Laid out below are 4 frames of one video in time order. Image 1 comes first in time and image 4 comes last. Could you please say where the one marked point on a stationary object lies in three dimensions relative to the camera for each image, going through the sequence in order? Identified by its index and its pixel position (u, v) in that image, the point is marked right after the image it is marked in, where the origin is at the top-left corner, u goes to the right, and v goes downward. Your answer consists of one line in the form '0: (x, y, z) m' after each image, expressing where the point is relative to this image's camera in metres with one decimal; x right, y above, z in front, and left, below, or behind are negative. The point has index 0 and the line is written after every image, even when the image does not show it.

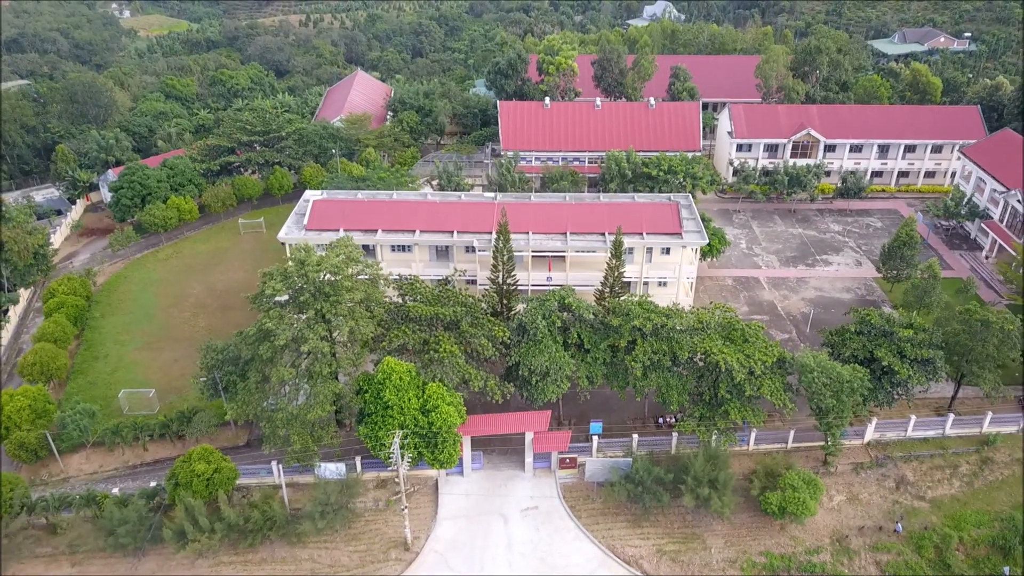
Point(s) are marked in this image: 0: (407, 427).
0: (-3.1, -4.2, +19.5) m
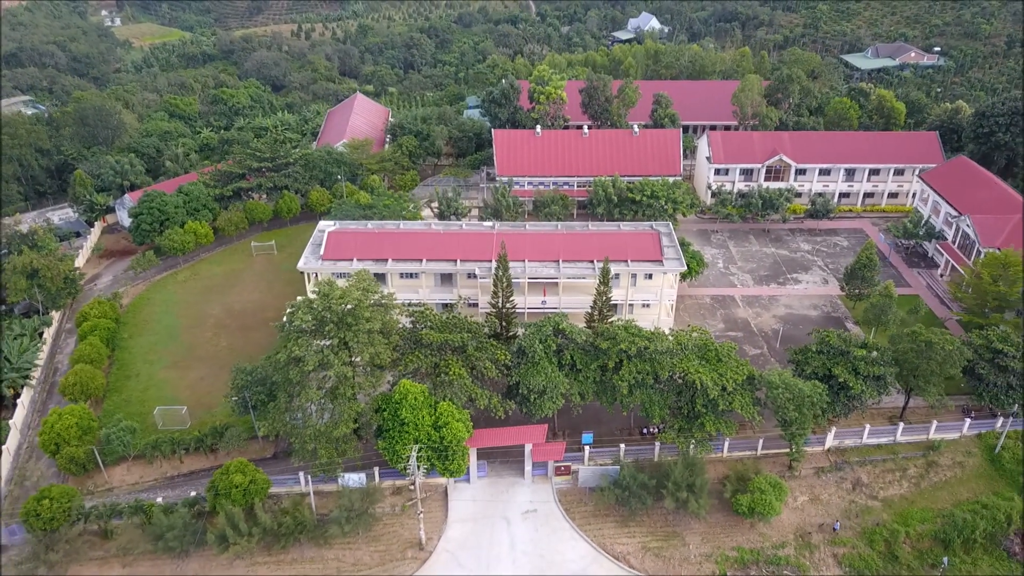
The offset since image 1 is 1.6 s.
0: (-3.0, -5.2, +22.1) m
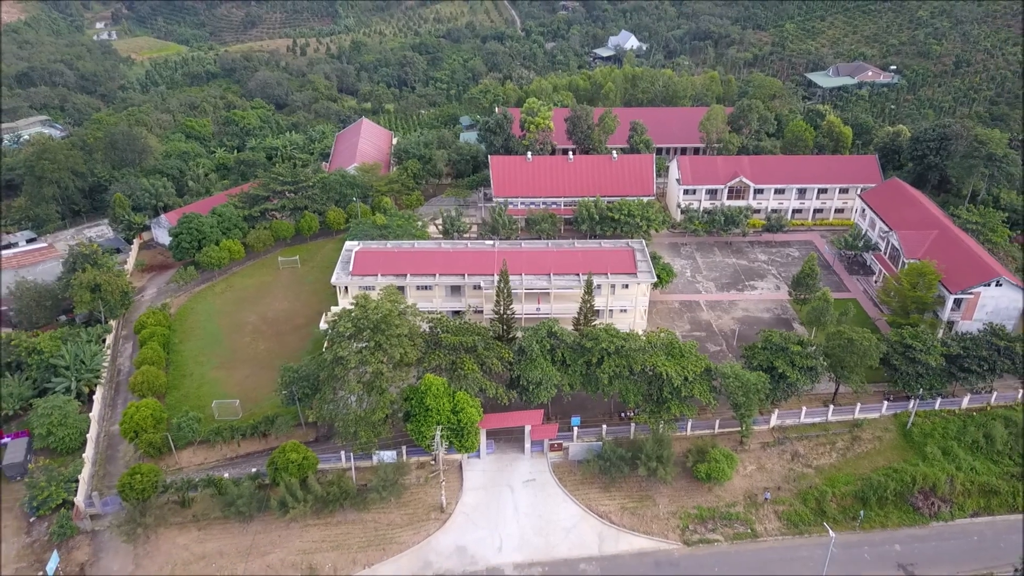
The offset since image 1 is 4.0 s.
0: (-2.9, -5.7, +27.3) m
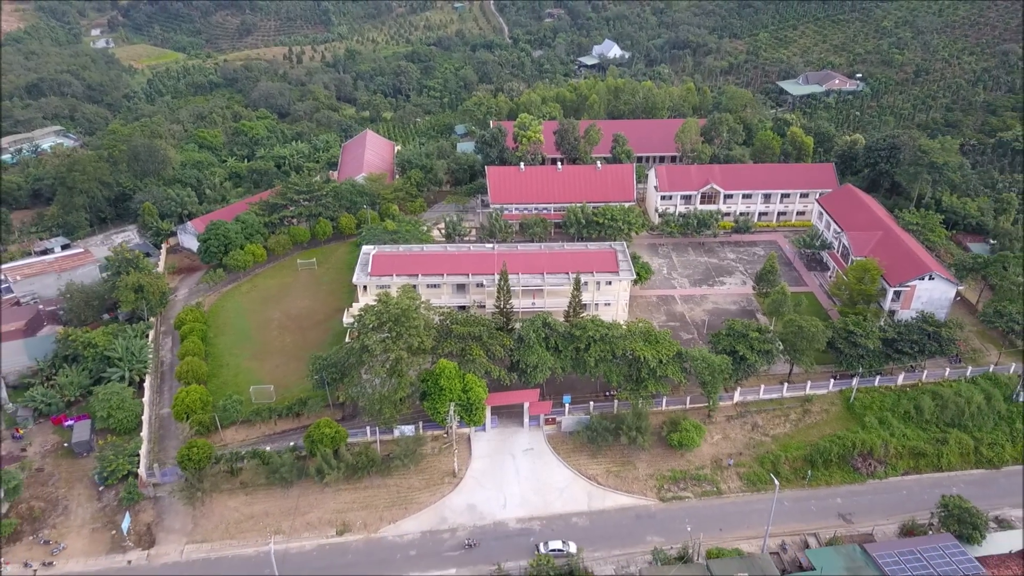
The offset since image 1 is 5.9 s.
0: (-2.8, -5.6, +32.1) m
